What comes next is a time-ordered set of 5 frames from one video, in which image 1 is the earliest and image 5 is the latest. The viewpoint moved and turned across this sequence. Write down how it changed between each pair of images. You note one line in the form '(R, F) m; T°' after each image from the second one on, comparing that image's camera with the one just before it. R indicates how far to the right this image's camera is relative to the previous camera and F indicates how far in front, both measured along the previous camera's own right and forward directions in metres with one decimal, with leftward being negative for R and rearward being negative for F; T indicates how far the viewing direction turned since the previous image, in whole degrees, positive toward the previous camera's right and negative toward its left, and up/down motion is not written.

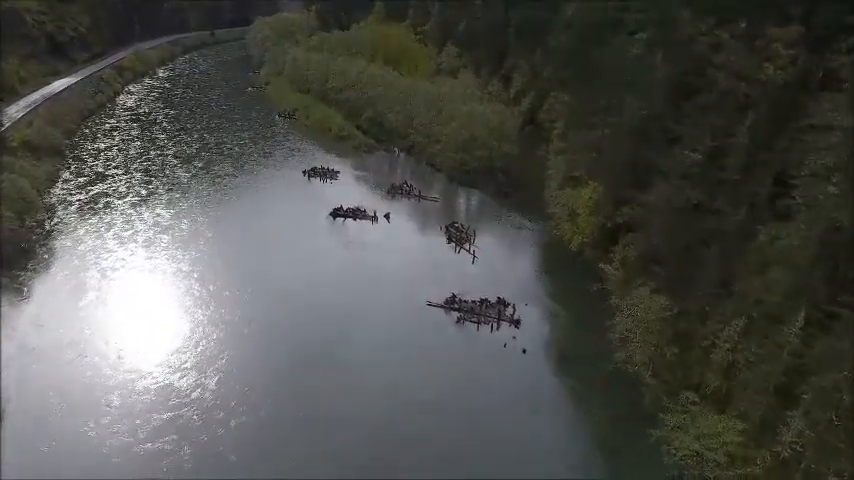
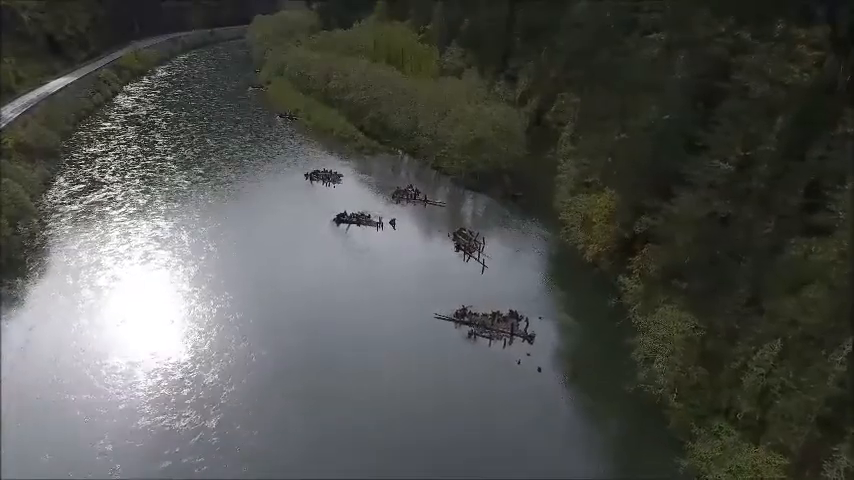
(-0.1, +0.5) m; 0°
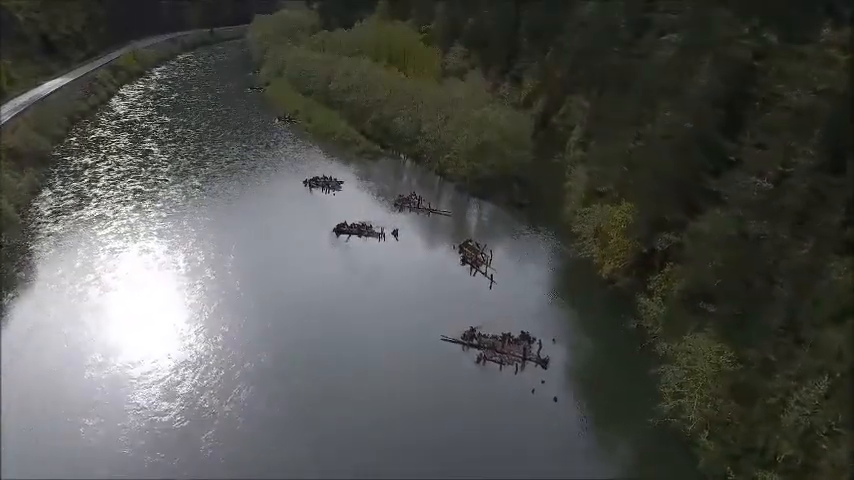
(-0.1, +0.7) m; 0°
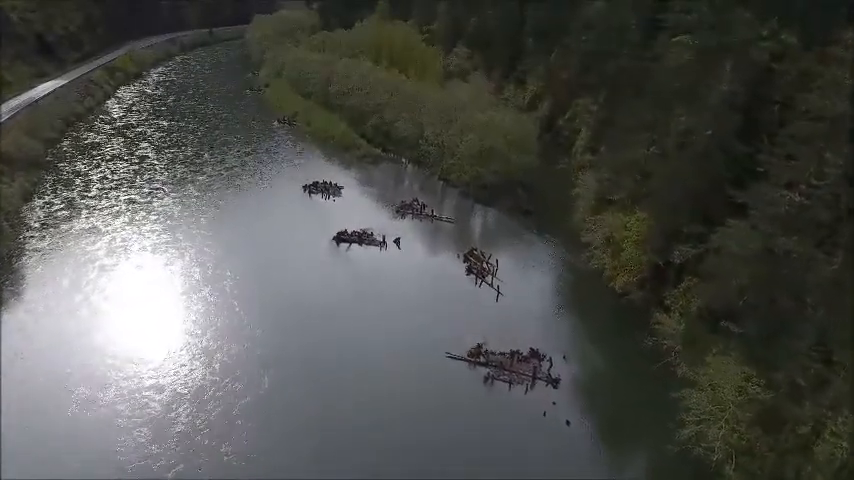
(-0.1, +0.5) m; 0°
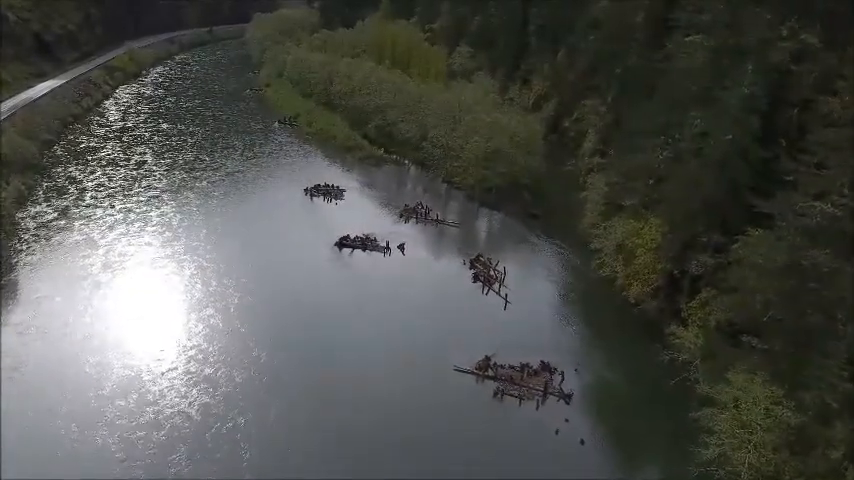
(-0.1, +0.4) m; 0°
